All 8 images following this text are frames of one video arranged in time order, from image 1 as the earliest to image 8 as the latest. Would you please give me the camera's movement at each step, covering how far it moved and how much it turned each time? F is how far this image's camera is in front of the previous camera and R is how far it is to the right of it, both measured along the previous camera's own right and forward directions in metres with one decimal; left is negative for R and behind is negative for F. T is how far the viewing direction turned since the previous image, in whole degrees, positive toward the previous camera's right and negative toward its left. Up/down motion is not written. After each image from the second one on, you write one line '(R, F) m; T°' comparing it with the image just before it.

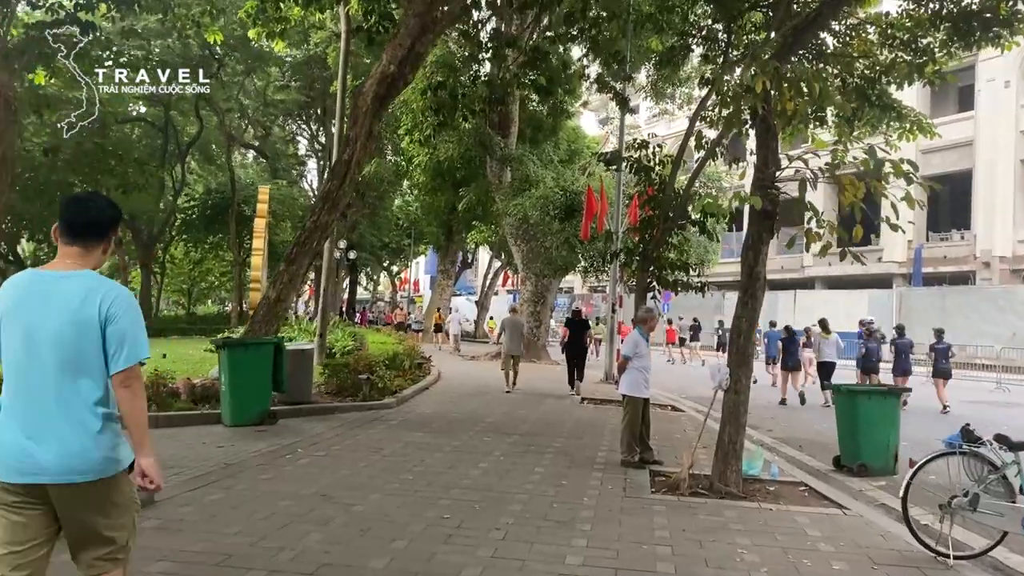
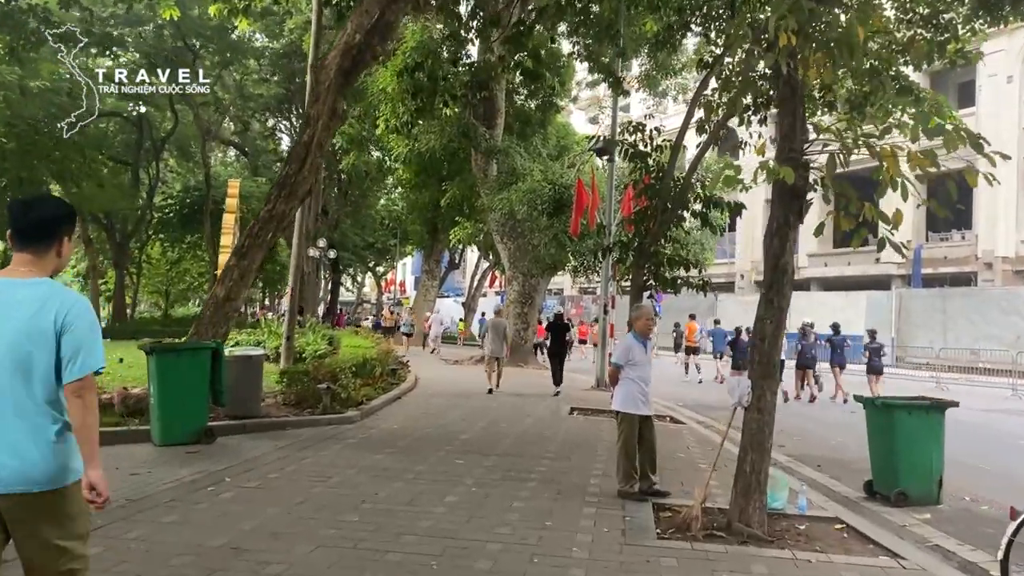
(+0.1, +1.2) m; +1°
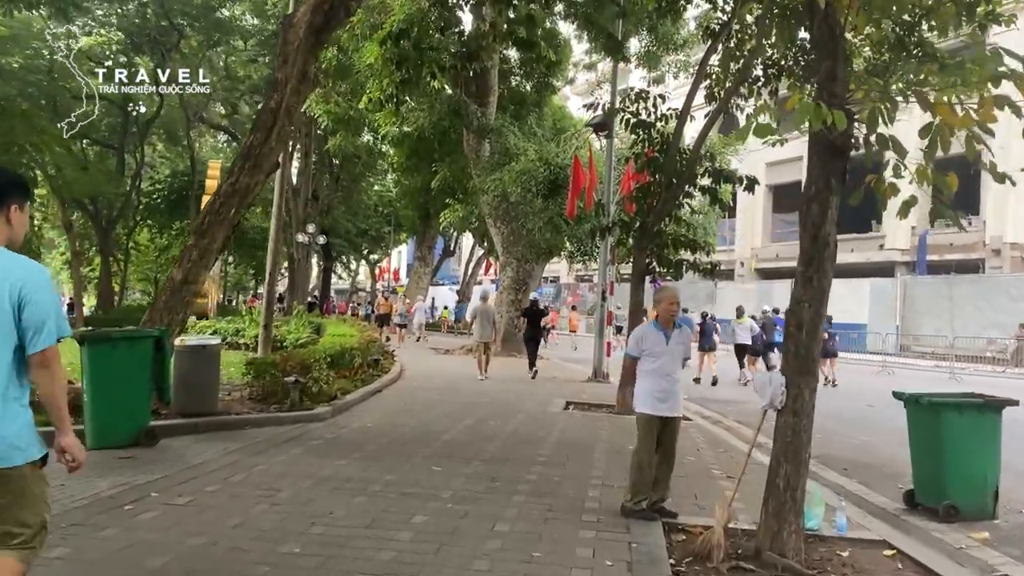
(+0.1, +1.0) m; 0°
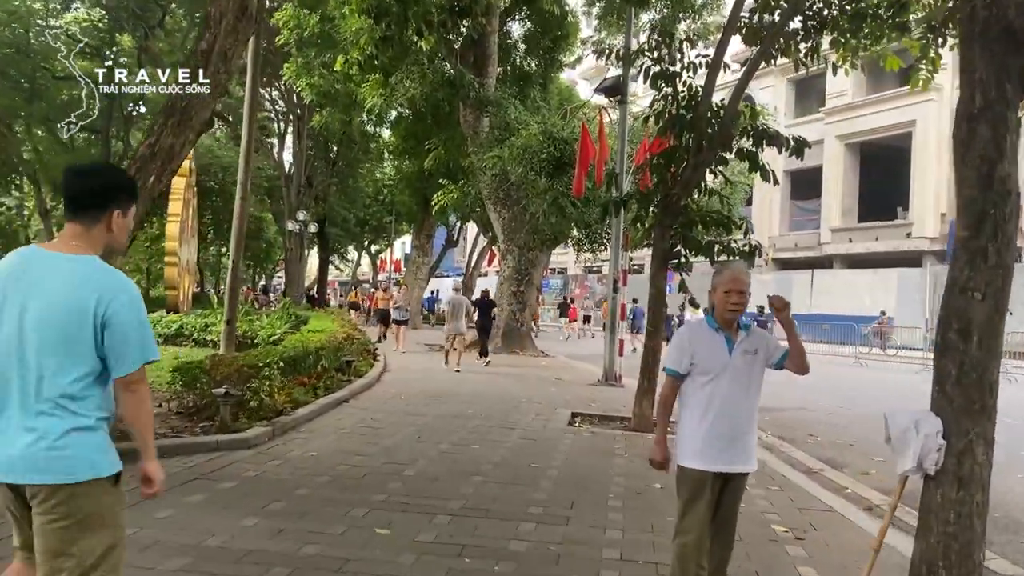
(+0.1, +1.8) m; -1°
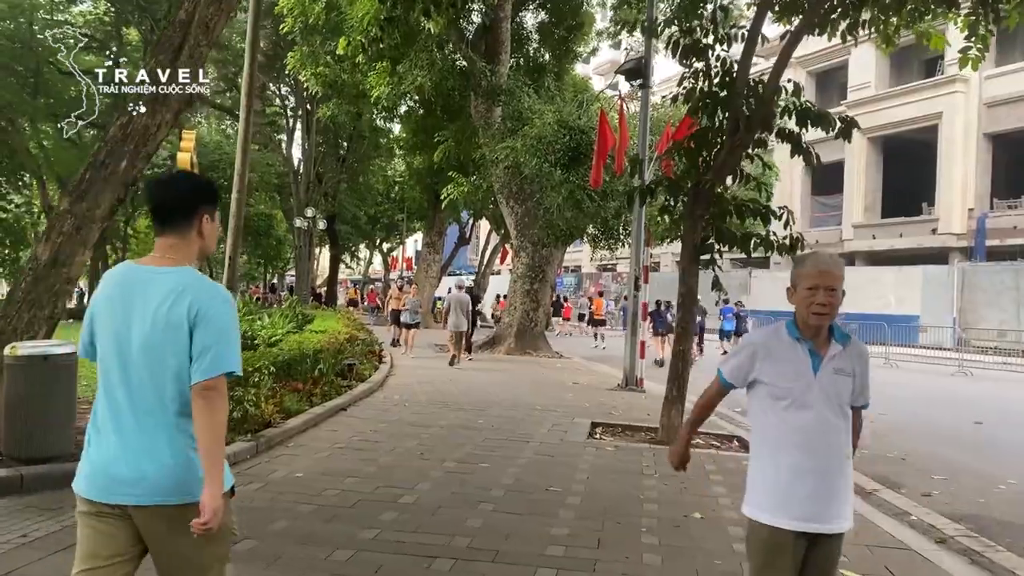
(0.0, +0.8) m; -1°
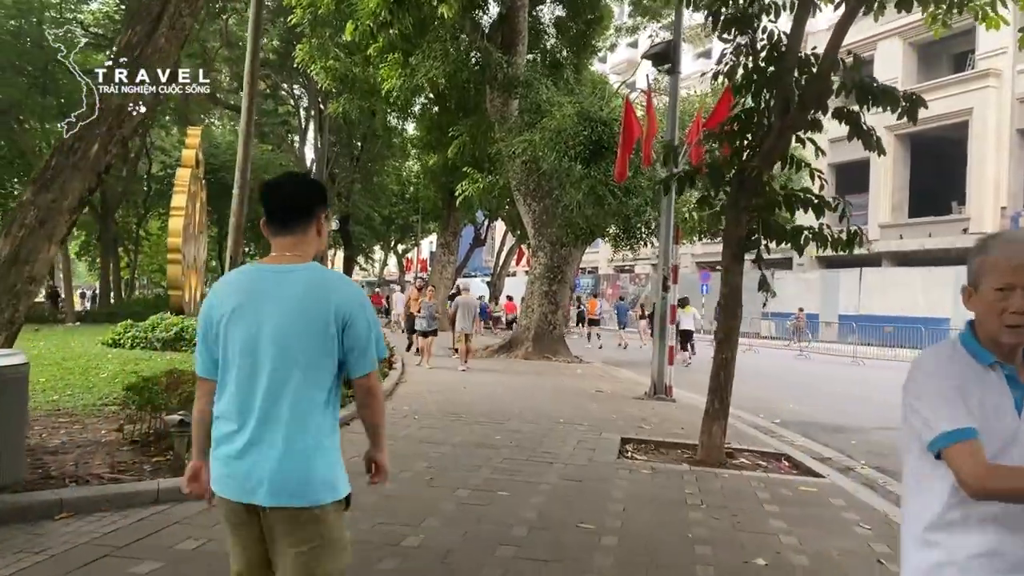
(0.0, +0.8) m; -1°
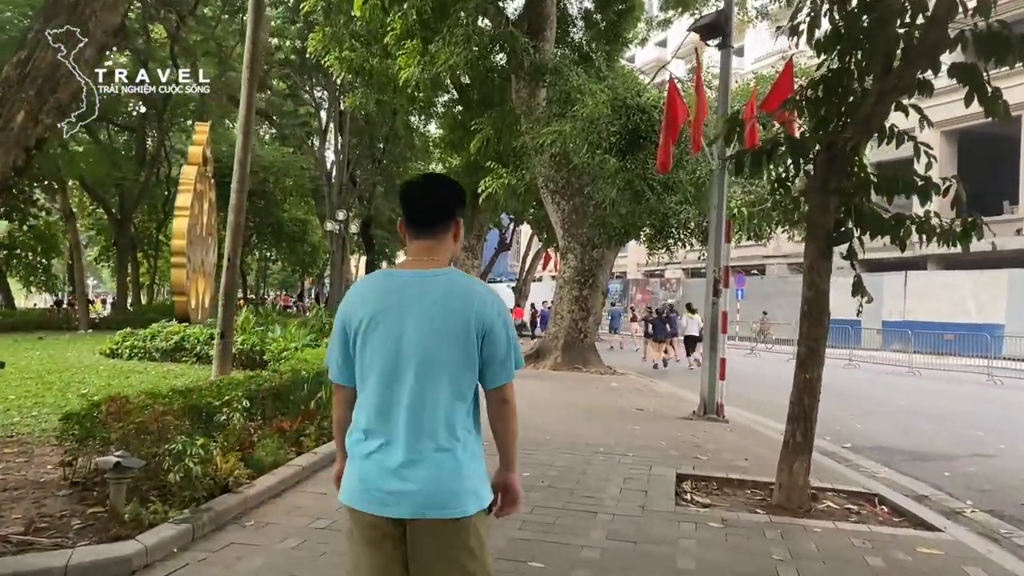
(0.0, +1.2) m; -2°
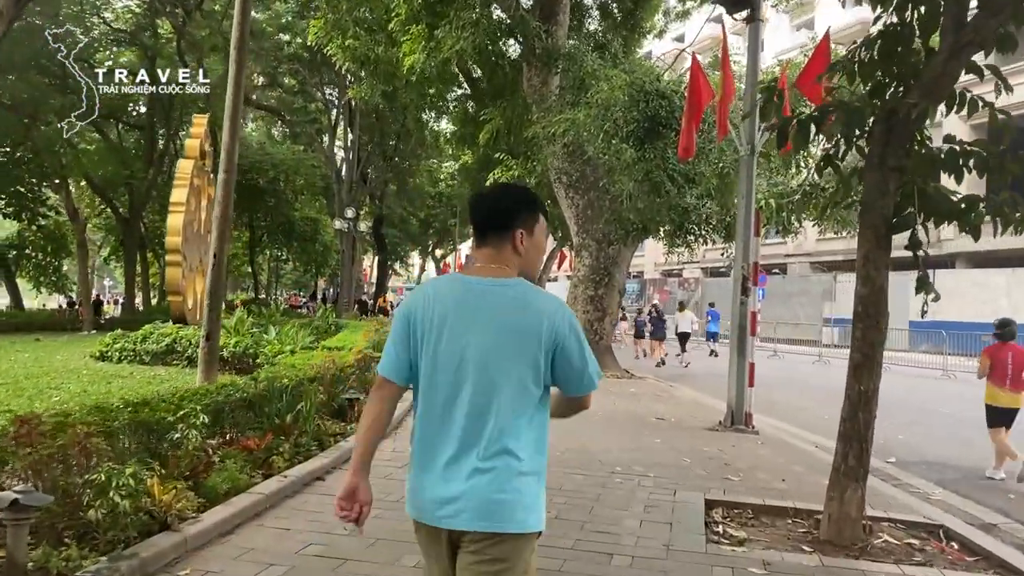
(+0.1, +0.8) m; -1°
